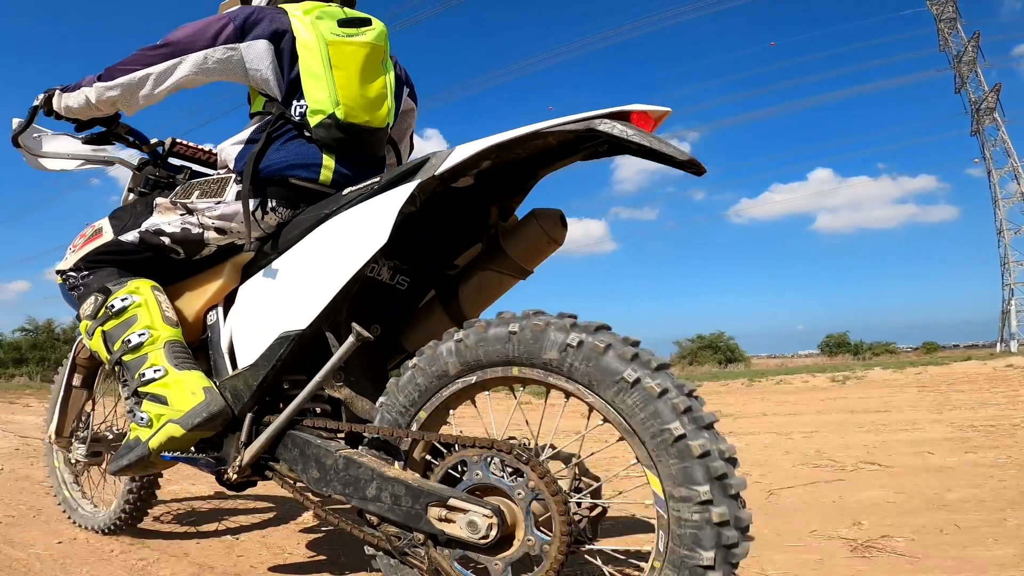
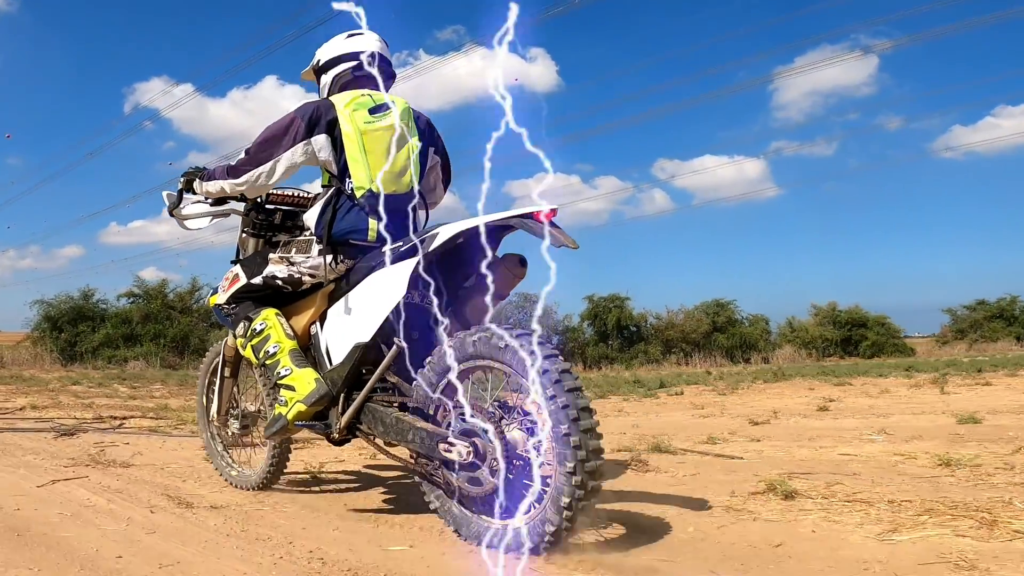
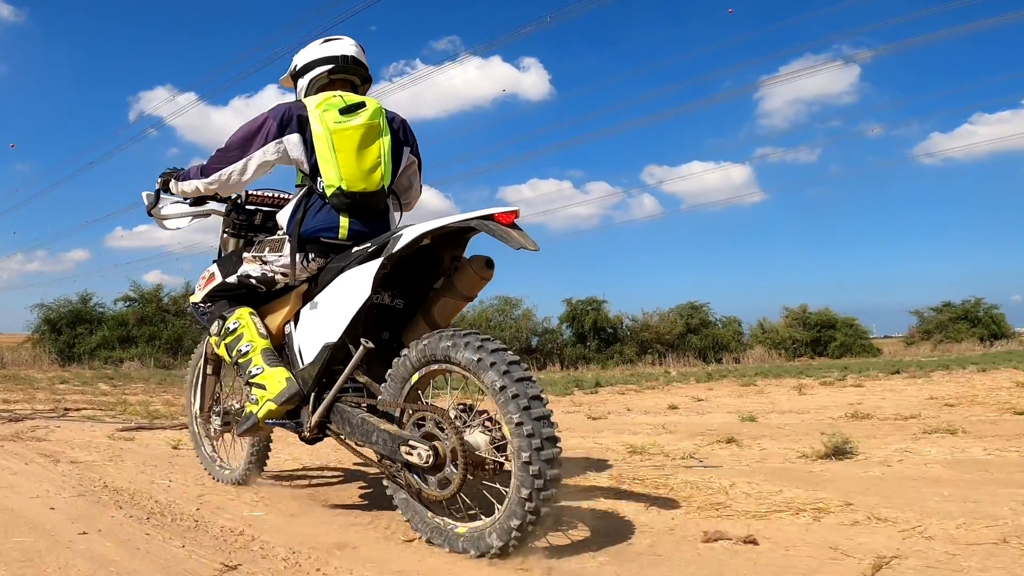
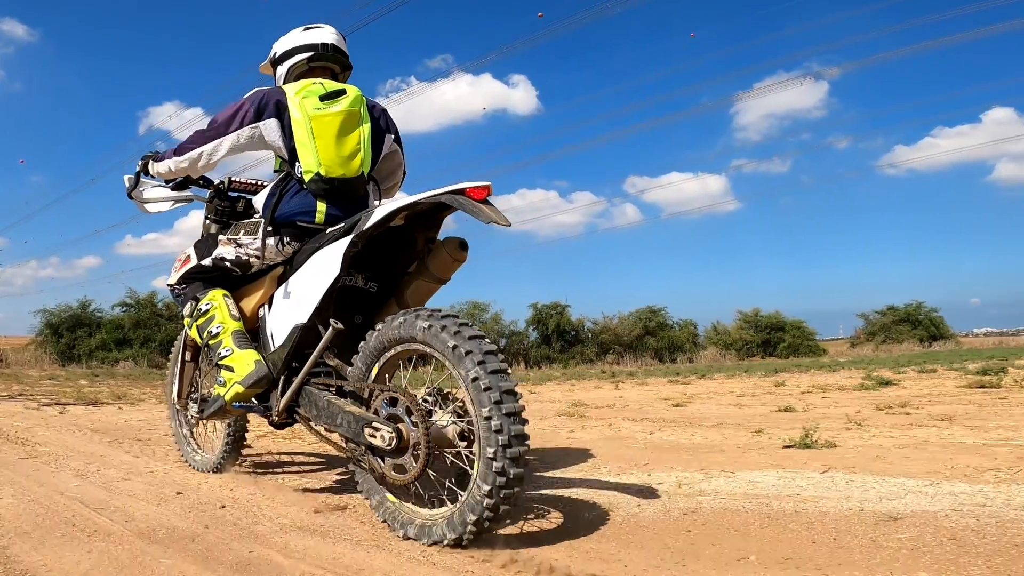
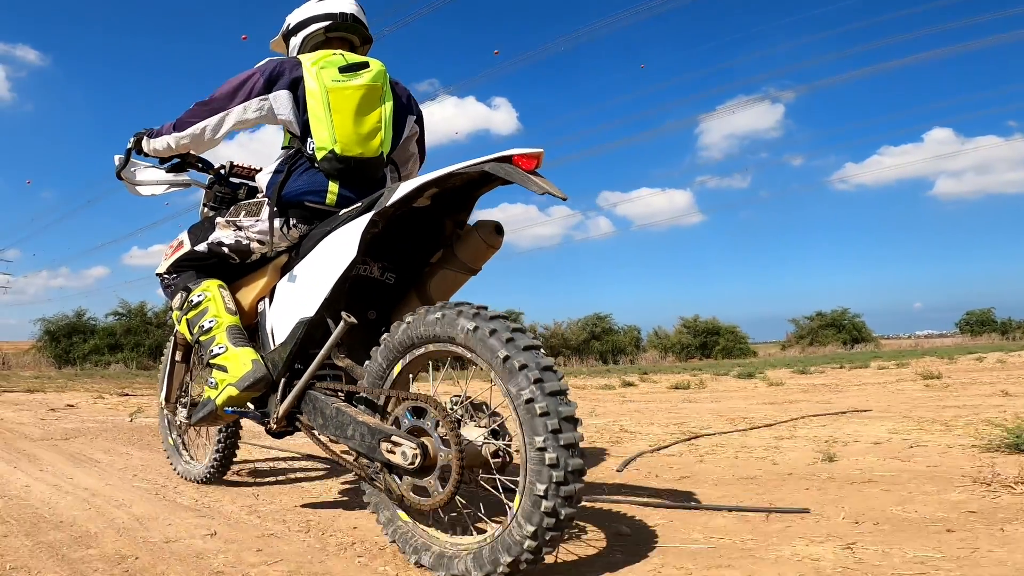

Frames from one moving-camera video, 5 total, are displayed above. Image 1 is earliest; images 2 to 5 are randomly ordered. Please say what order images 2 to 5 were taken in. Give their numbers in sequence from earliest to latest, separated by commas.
5, 4, 3, 2
